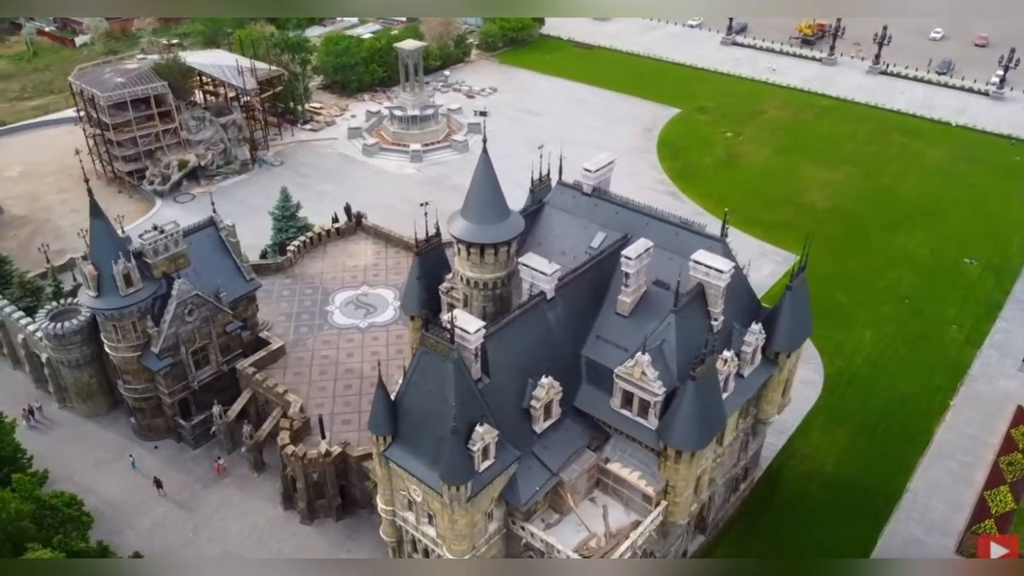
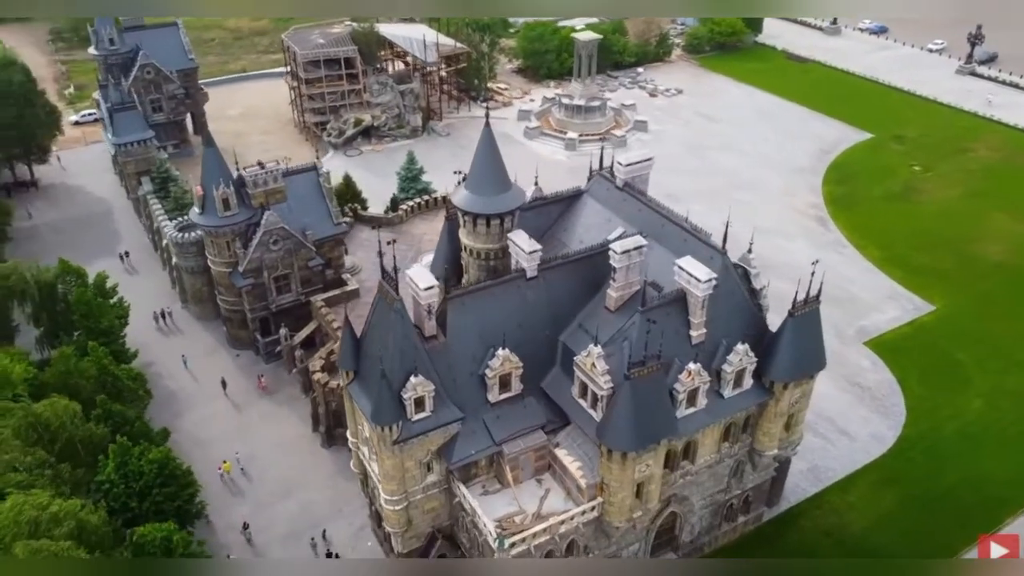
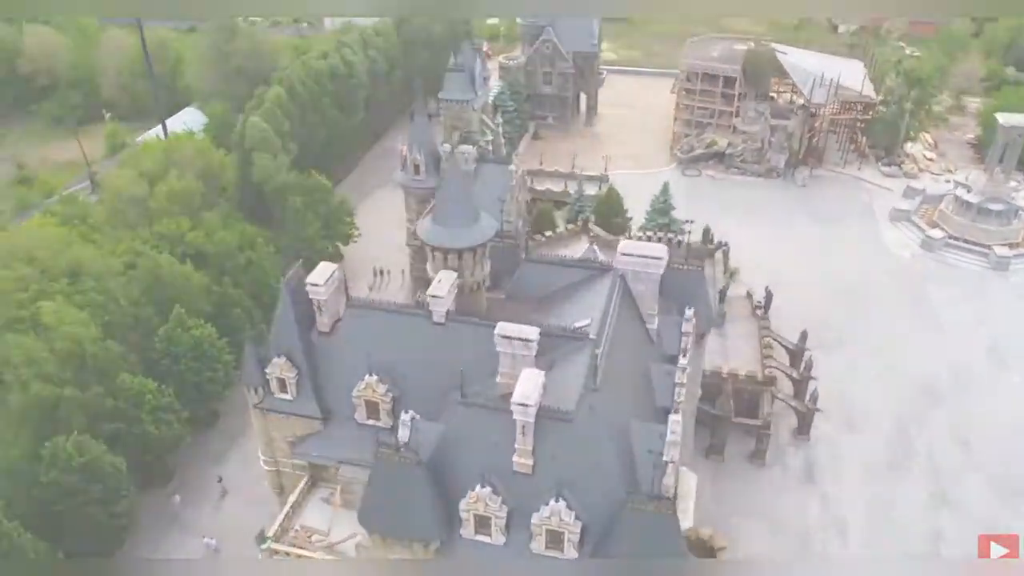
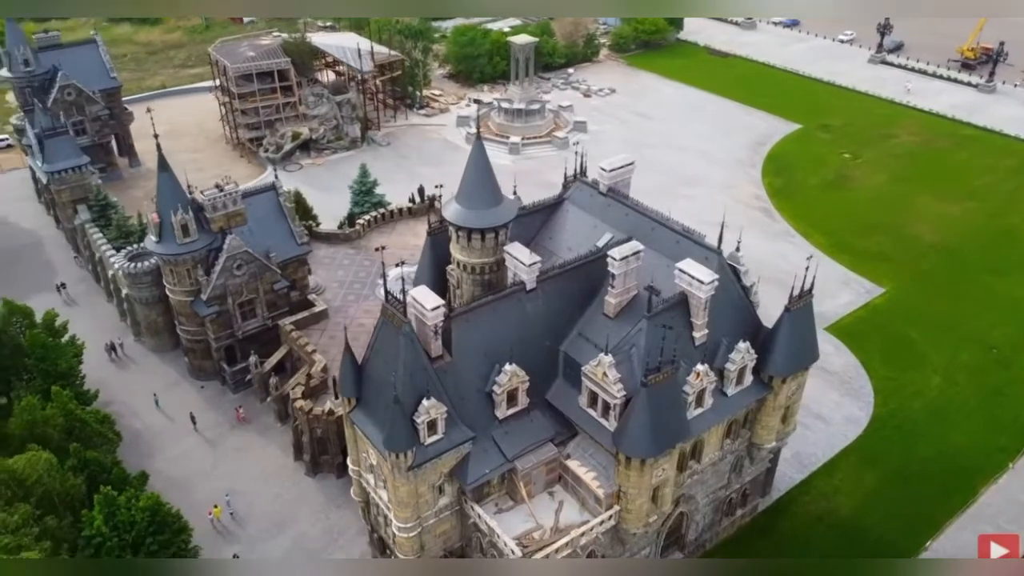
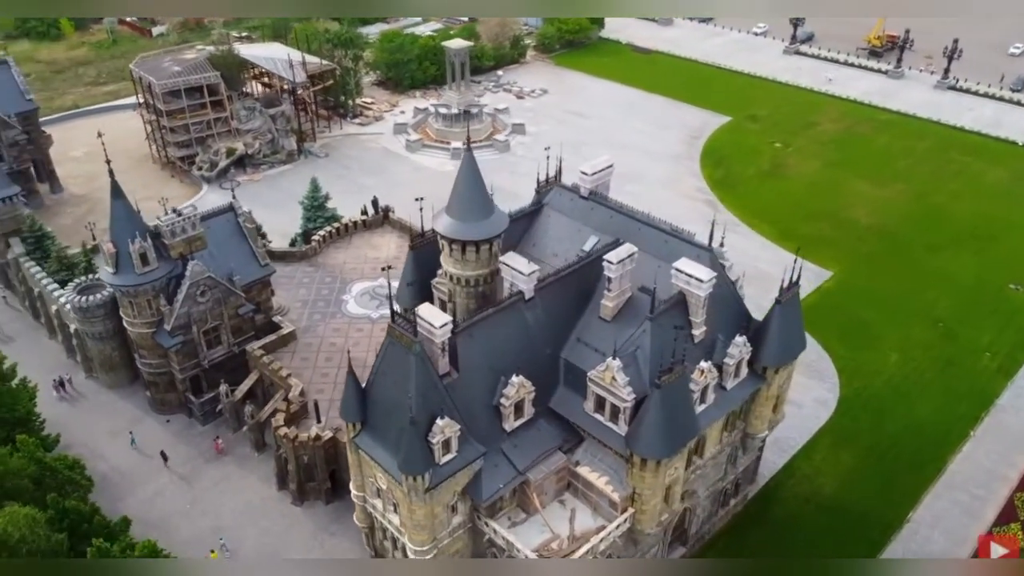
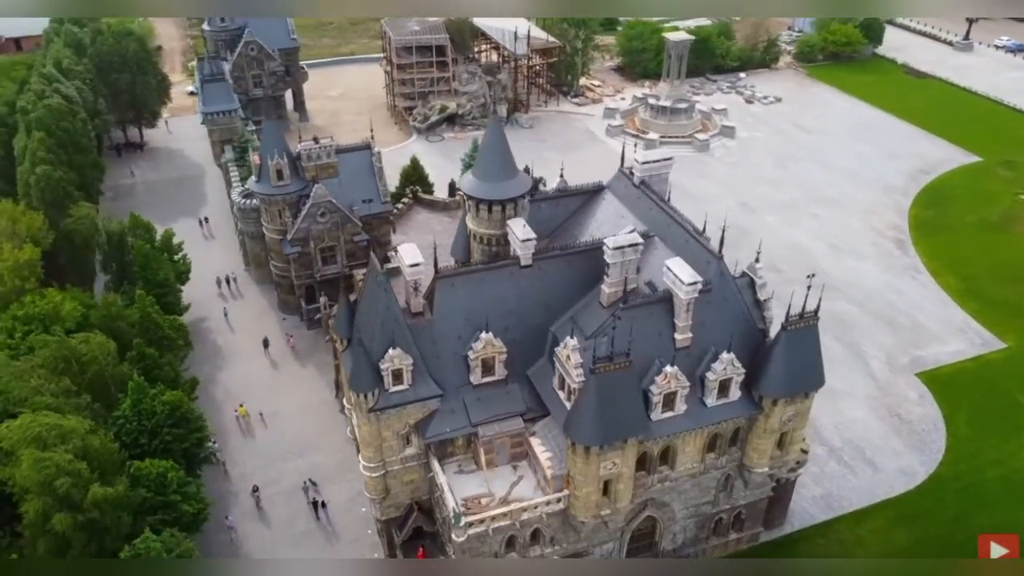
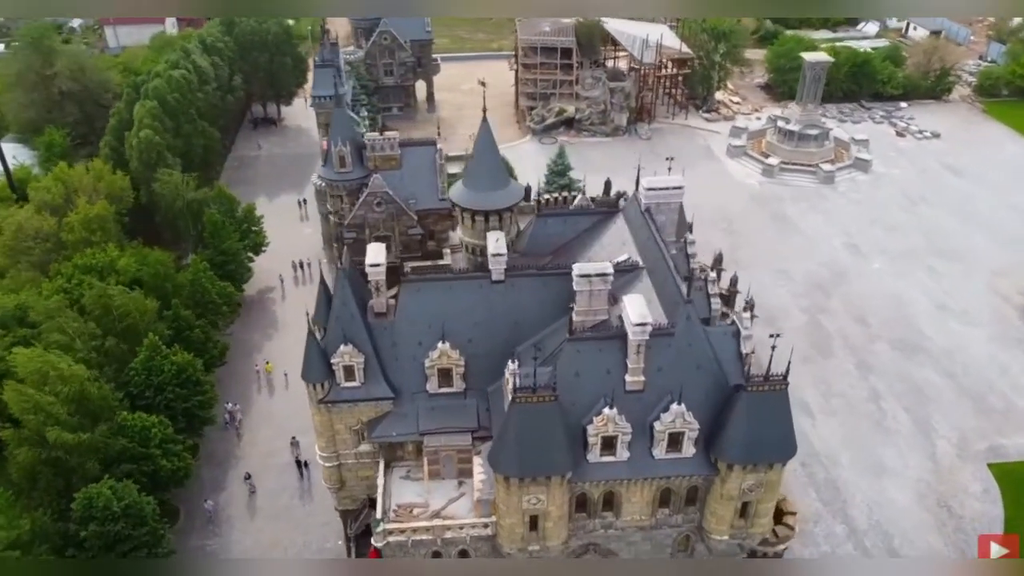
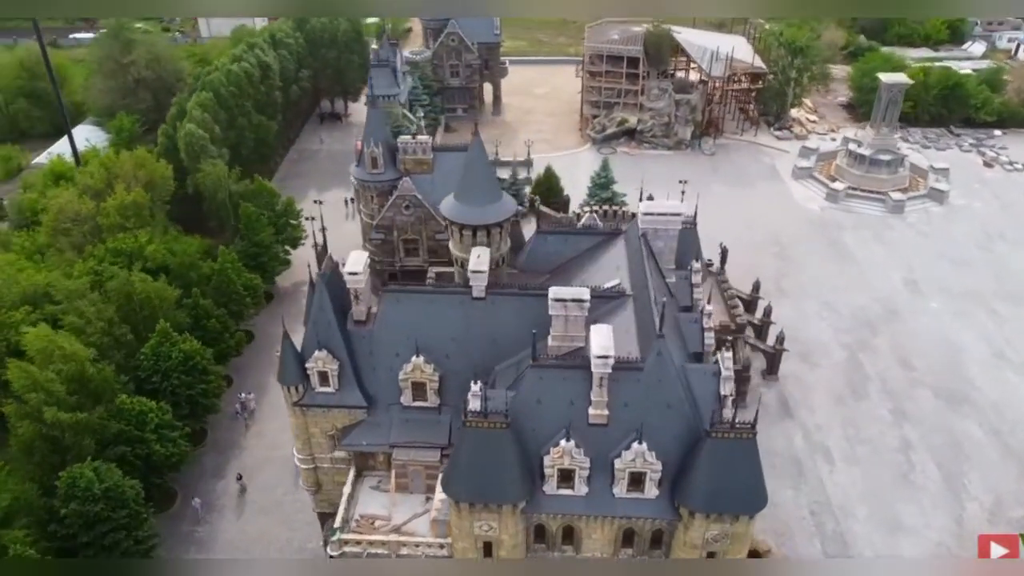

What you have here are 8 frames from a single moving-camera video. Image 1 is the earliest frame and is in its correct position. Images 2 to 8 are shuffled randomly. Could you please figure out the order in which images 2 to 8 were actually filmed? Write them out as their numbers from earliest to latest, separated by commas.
5, 4, 2, 6, 7, 8, 3
